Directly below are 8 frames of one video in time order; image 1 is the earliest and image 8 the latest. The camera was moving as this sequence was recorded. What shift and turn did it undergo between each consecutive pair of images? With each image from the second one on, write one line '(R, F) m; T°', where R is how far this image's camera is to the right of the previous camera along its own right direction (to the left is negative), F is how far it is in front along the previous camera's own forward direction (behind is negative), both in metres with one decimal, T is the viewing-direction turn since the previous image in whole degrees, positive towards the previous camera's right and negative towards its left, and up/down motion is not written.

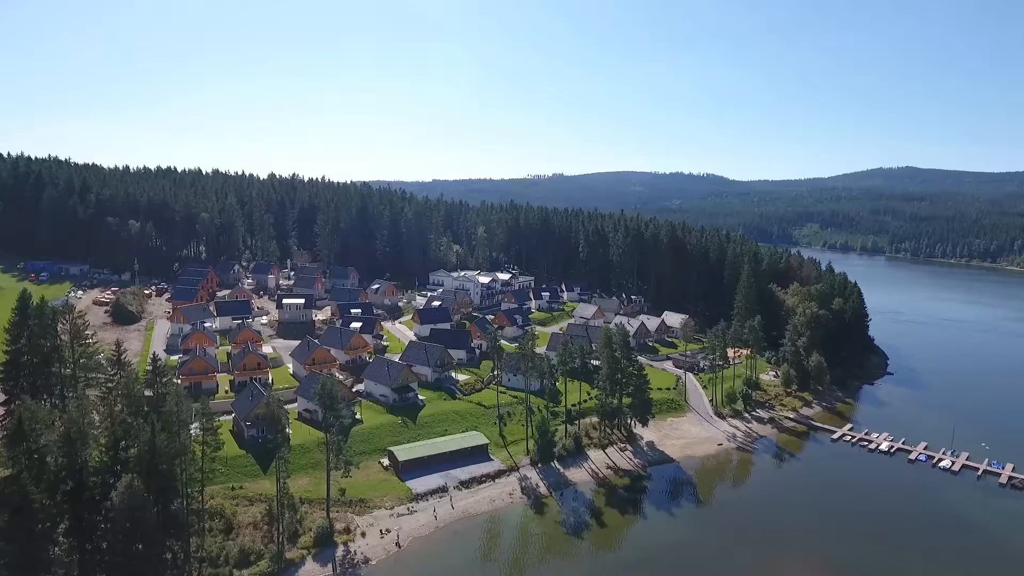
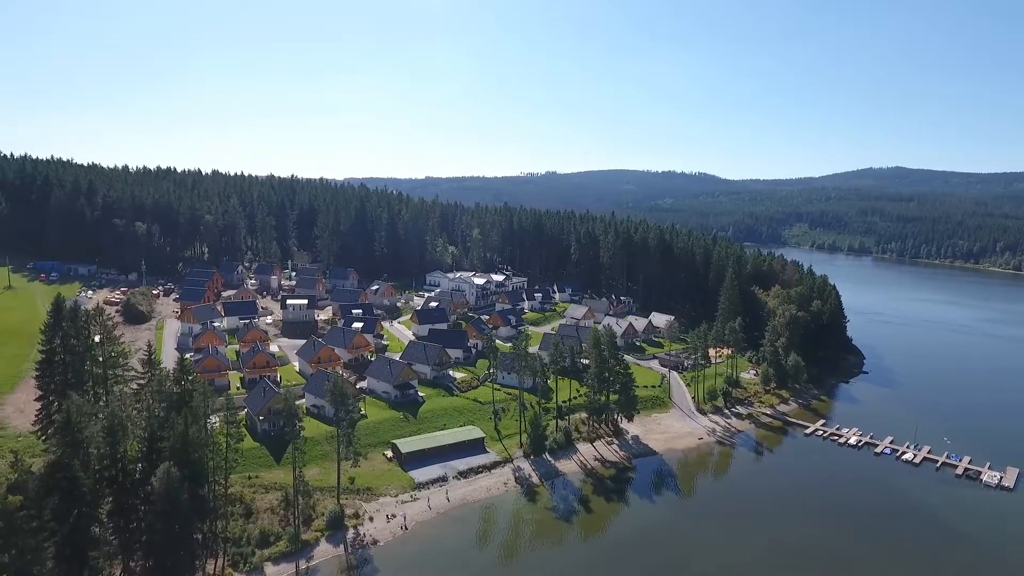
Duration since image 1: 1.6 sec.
(-0.1, -2.0) m; +1°
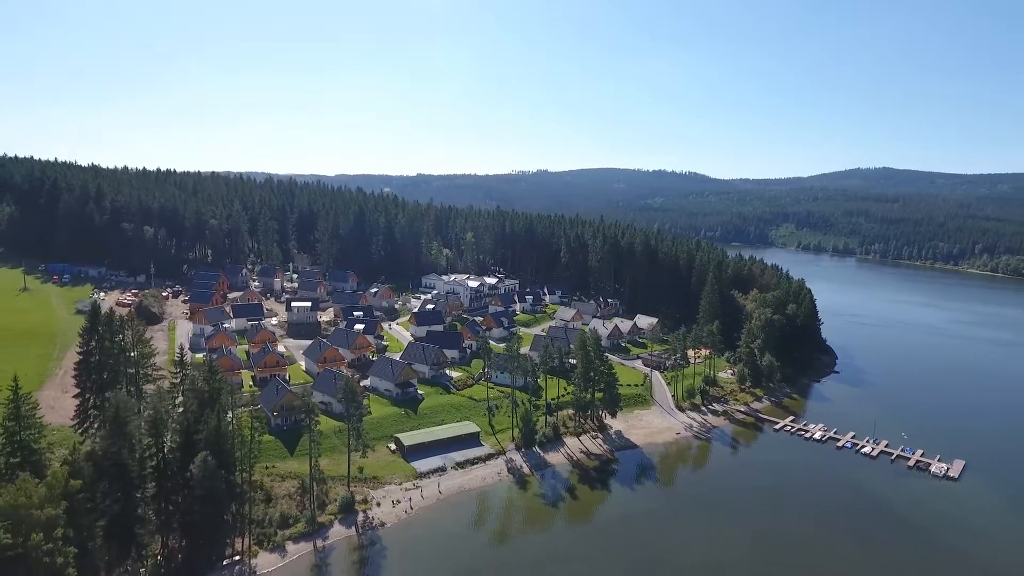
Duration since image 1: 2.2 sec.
(-0.1, -2.6) m; +1°
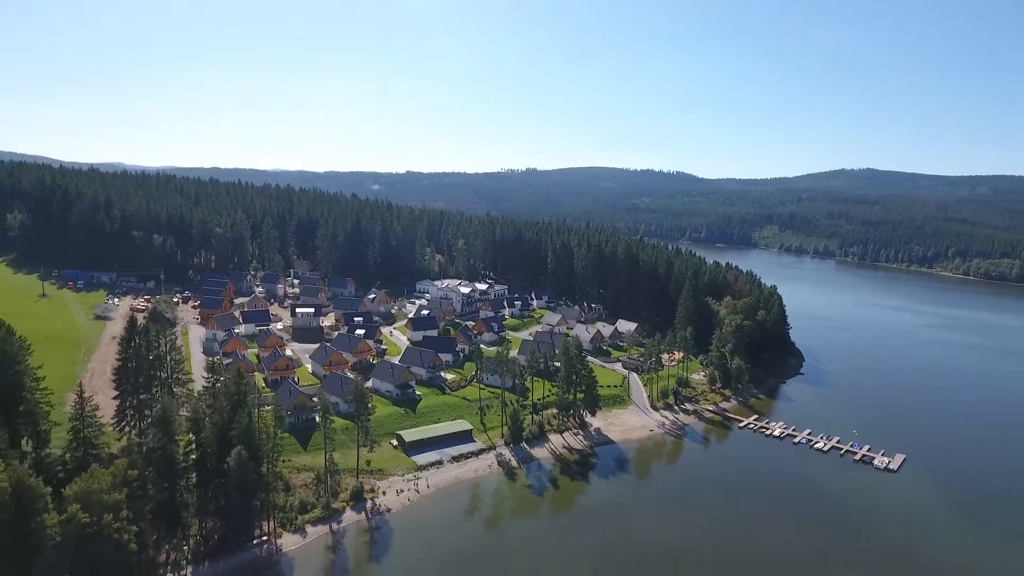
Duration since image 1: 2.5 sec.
(-0.1, -3.6) m; +1°
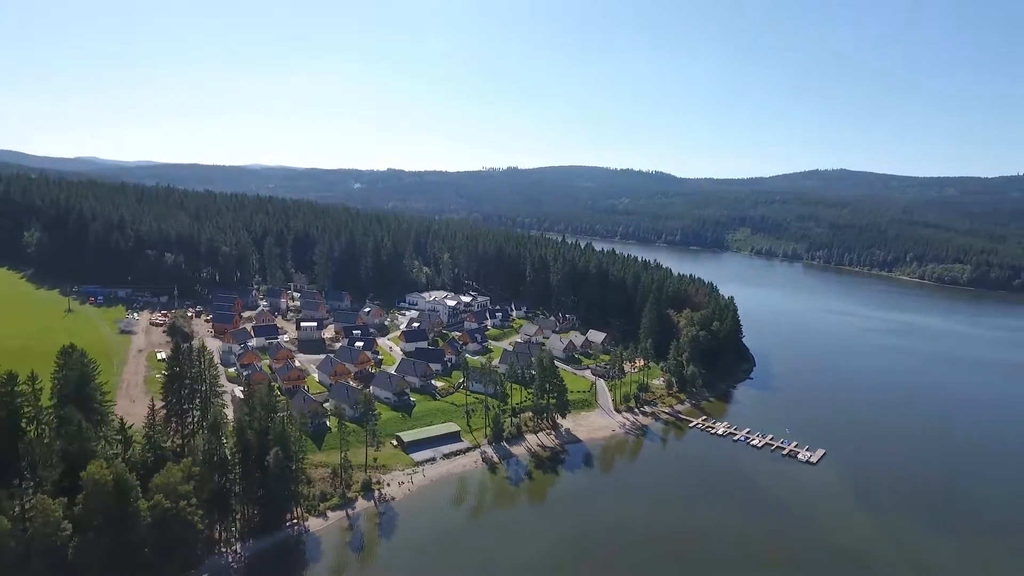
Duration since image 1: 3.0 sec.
(-0.1, -6.2) m; +2°
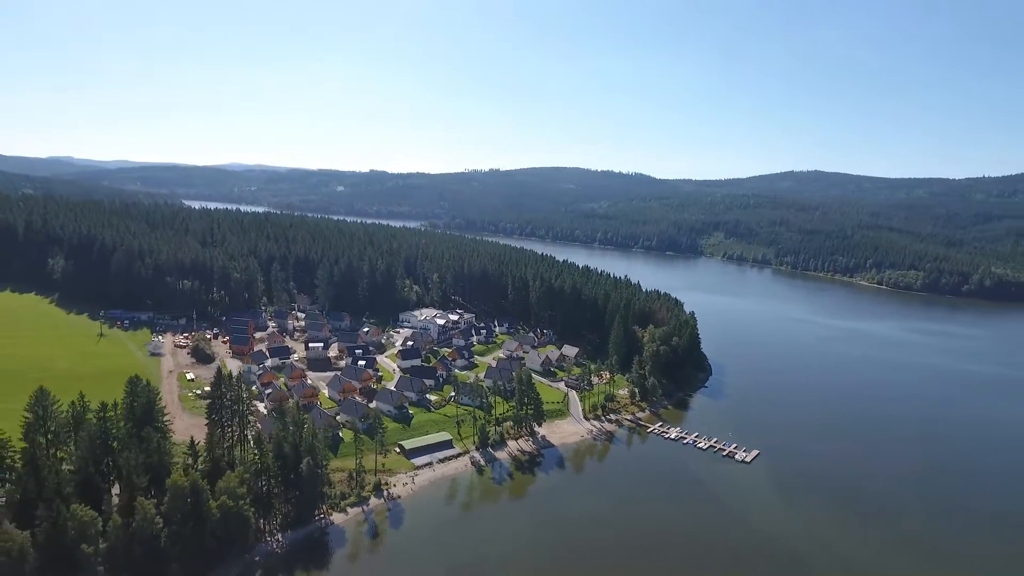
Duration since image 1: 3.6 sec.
(0.0, -7.8) m; +2°
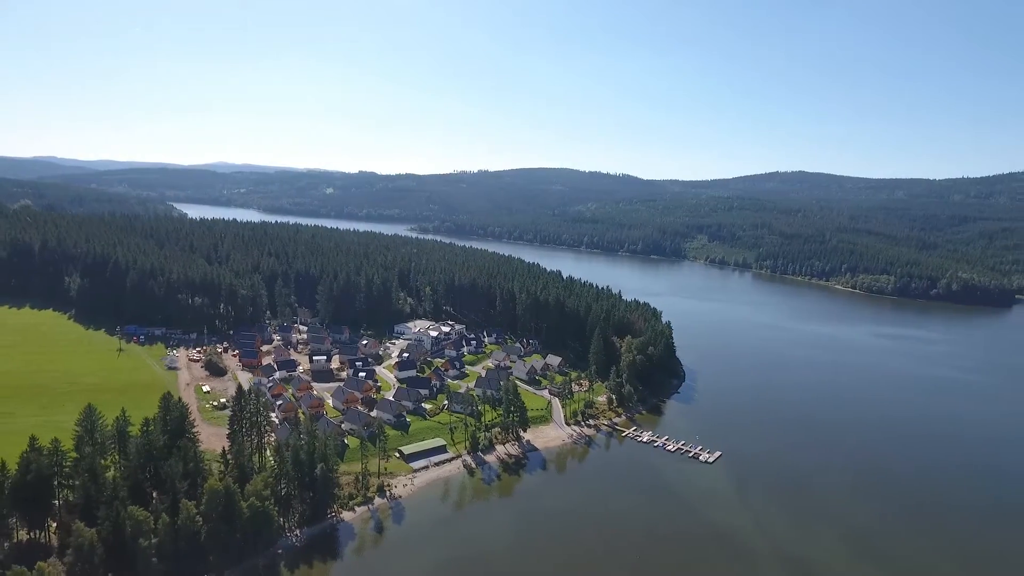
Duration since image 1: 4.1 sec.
(+0.2, -5.7) m; +1°
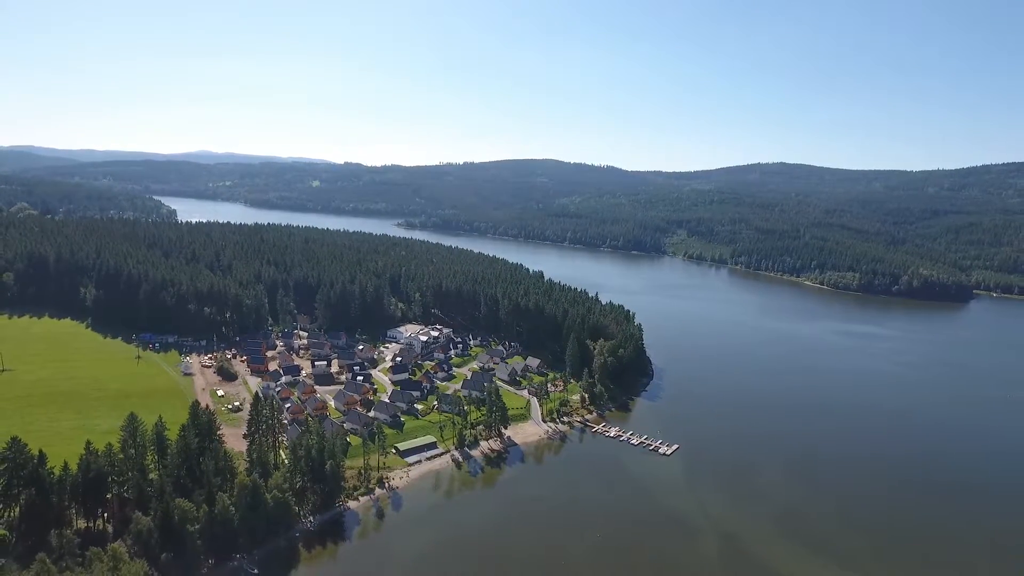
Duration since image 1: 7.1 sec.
(+0.5, -7.4) m; +1°
